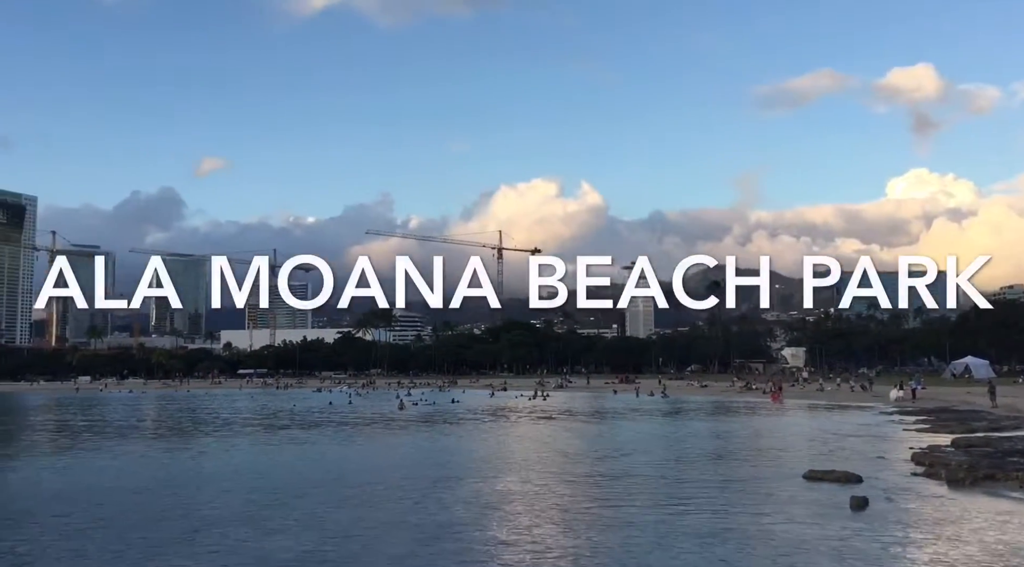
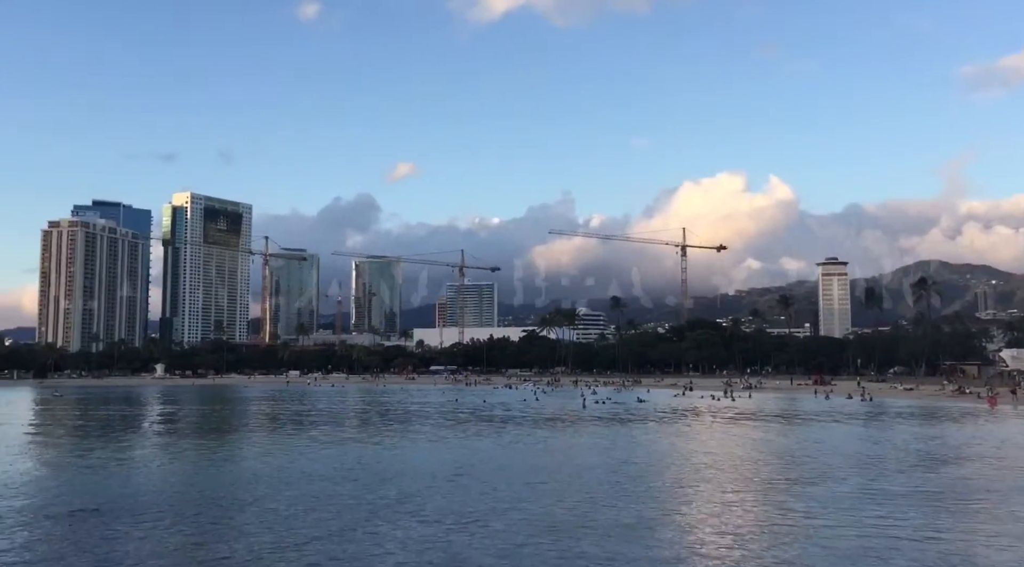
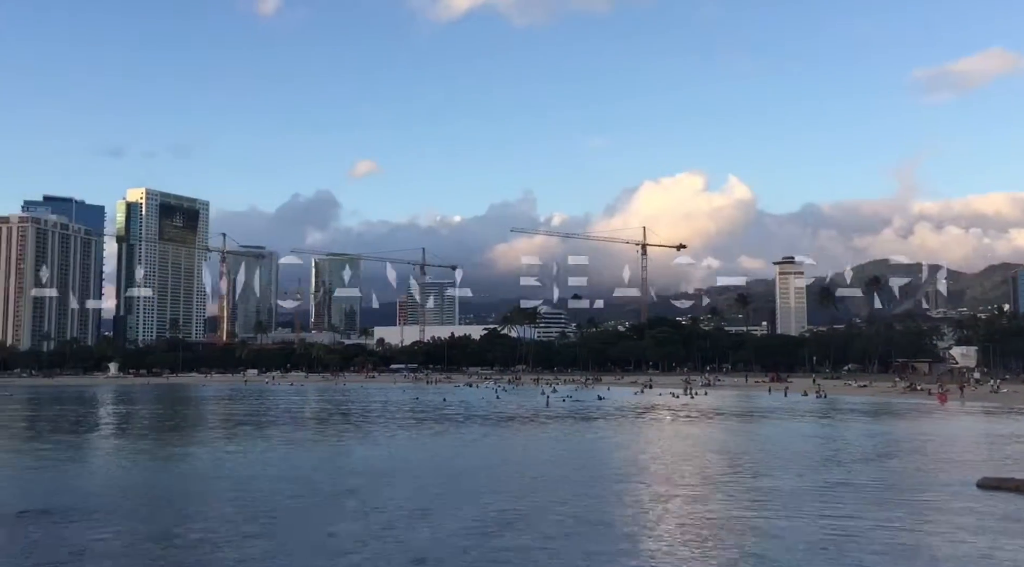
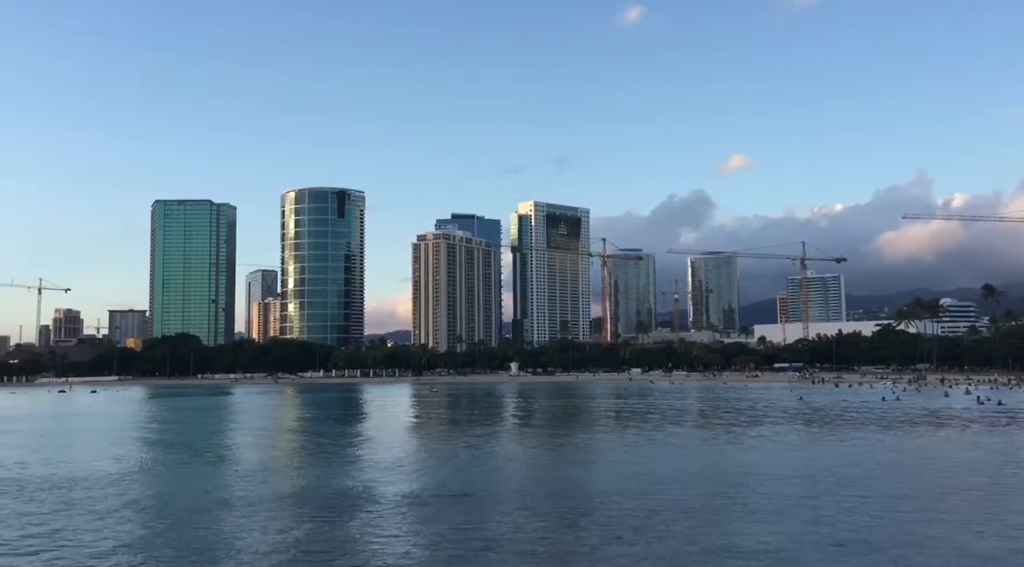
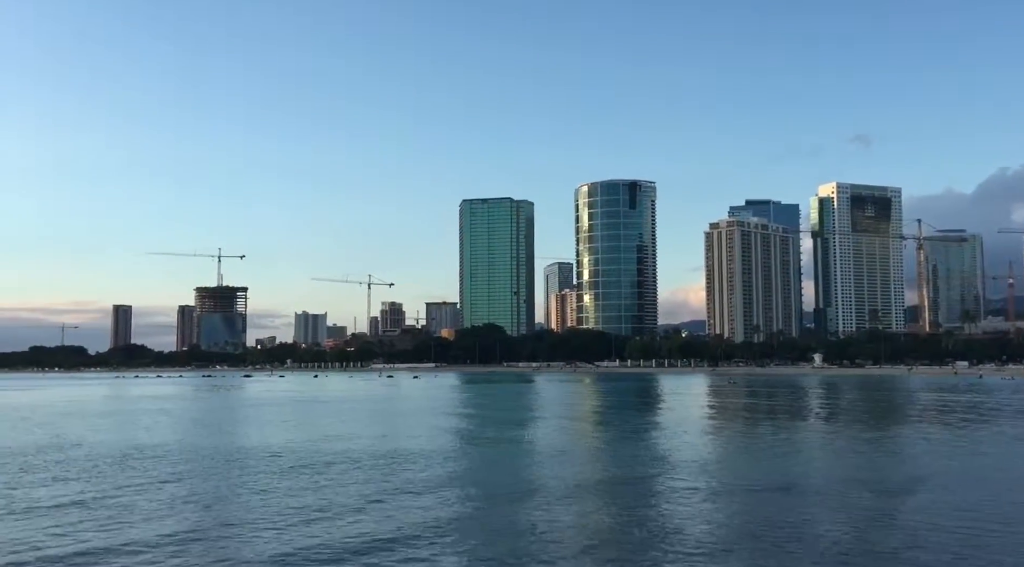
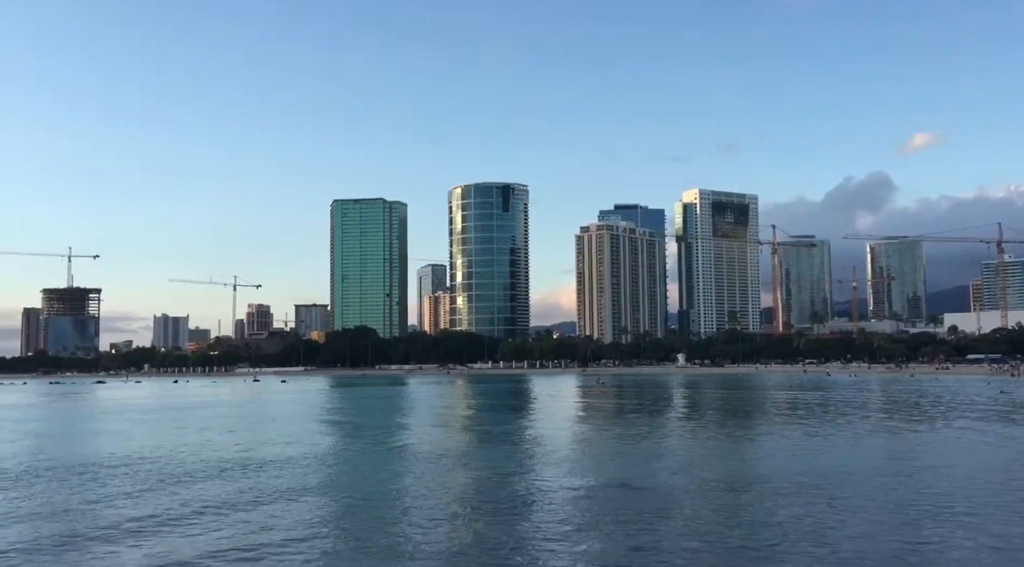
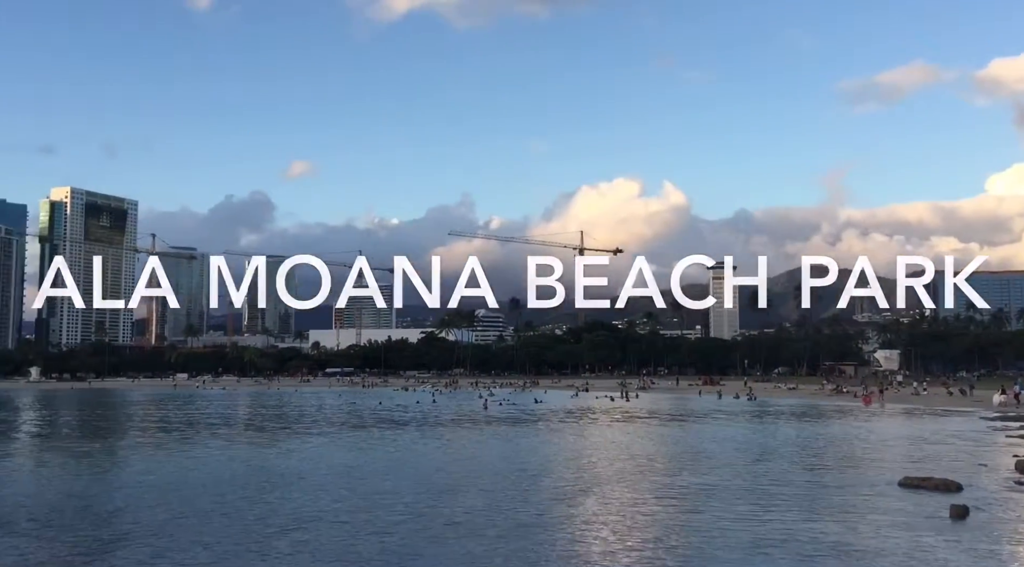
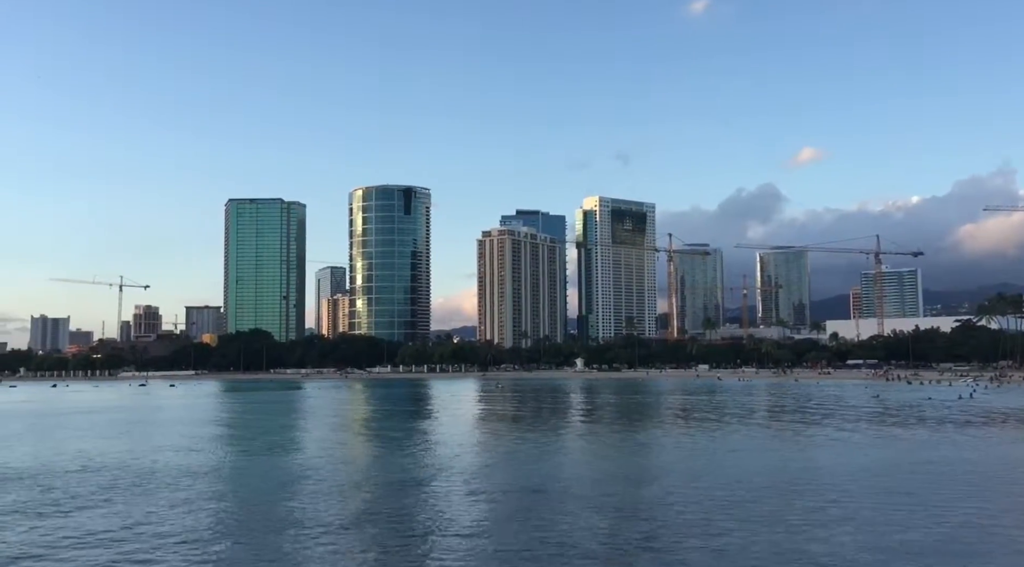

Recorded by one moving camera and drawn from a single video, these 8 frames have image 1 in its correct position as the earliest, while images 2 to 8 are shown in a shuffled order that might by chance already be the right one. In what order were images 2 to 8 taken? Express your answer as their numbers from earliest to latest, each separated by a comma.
7, 3, 2, 4, 8, 6, 5
